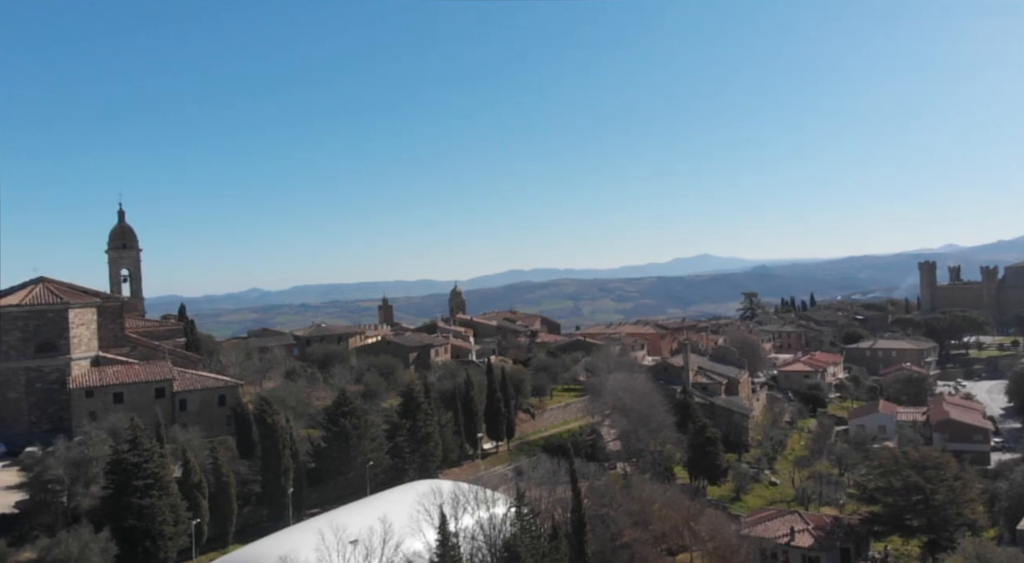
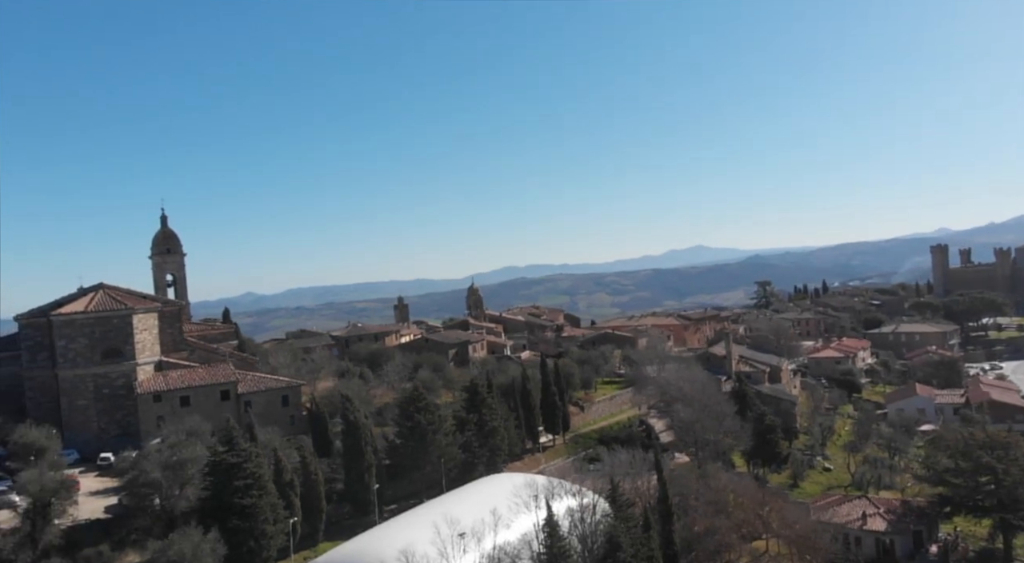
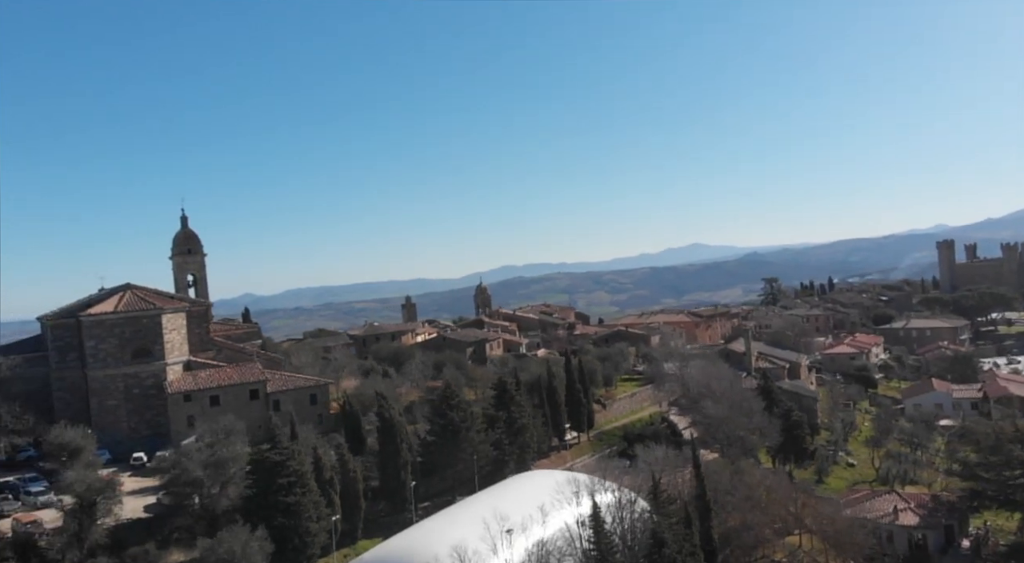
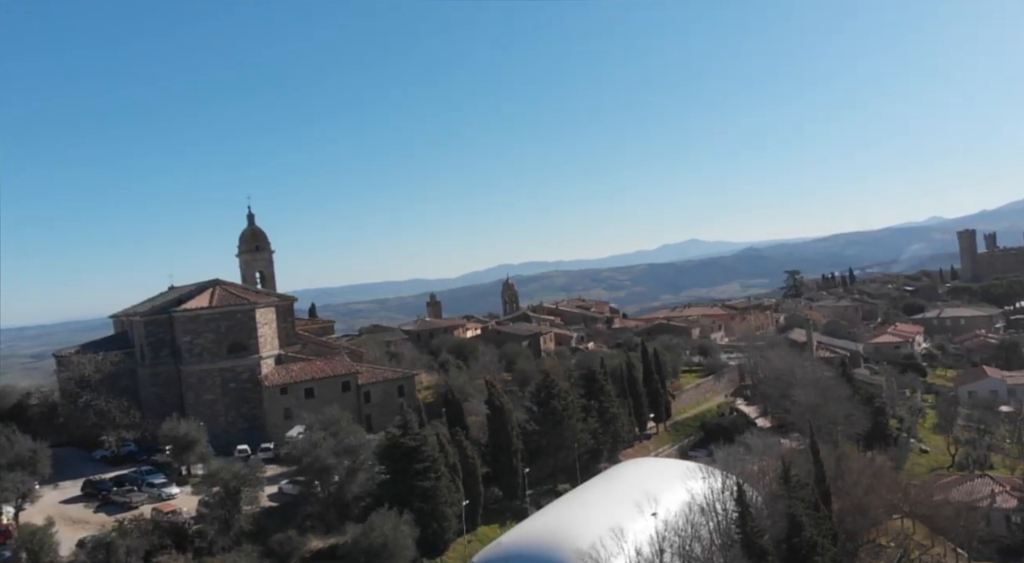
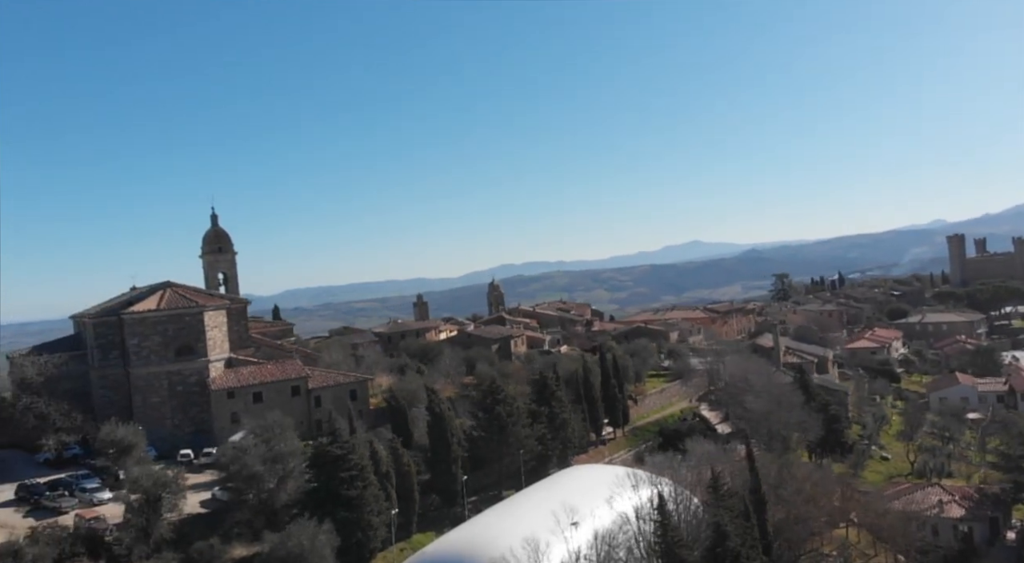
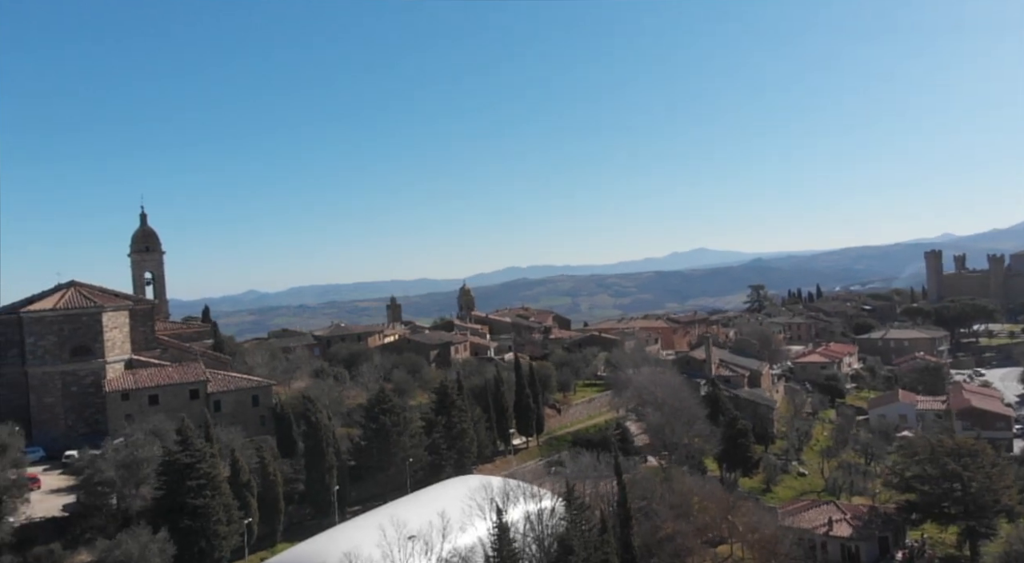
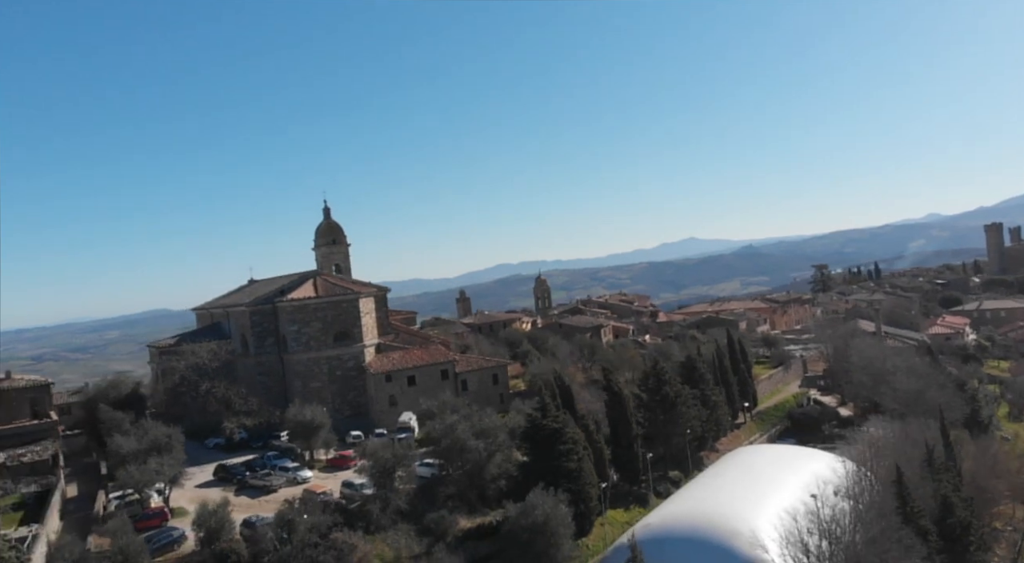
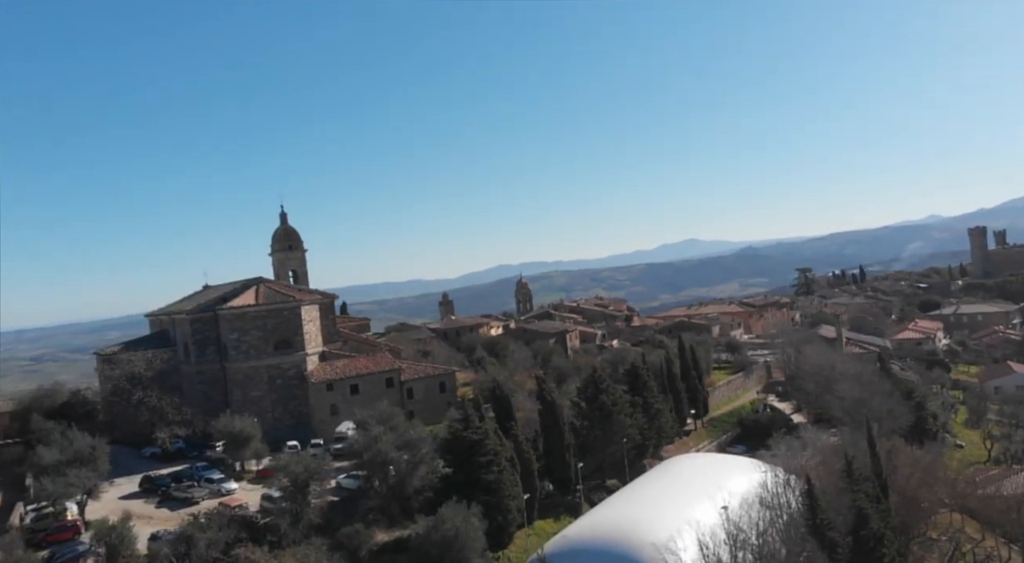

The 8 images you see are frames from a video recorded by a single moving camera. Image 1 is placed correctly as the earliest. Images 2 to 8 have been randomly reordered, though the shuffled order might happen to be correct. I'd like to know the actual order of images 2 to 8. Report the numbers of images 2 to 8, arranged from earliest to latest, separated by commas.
6, 2, 3, 5, 4, 8, 7
